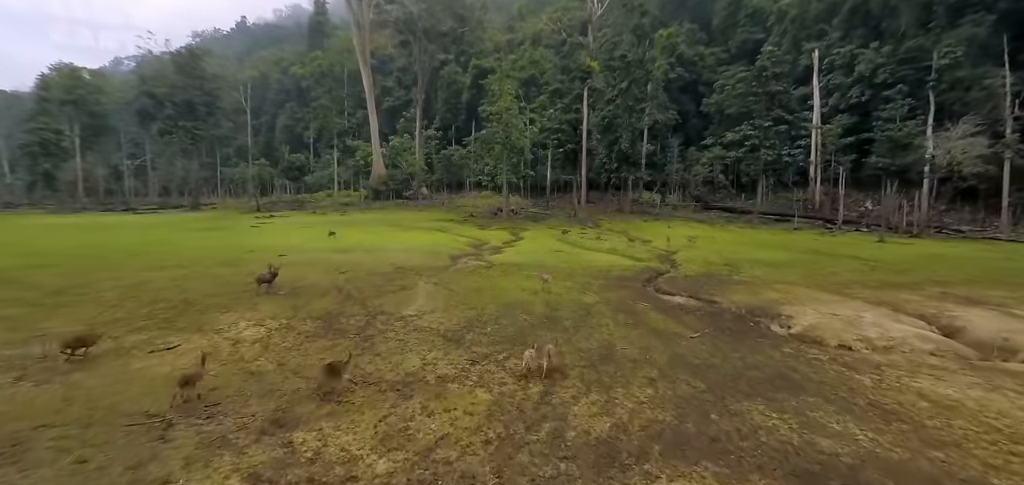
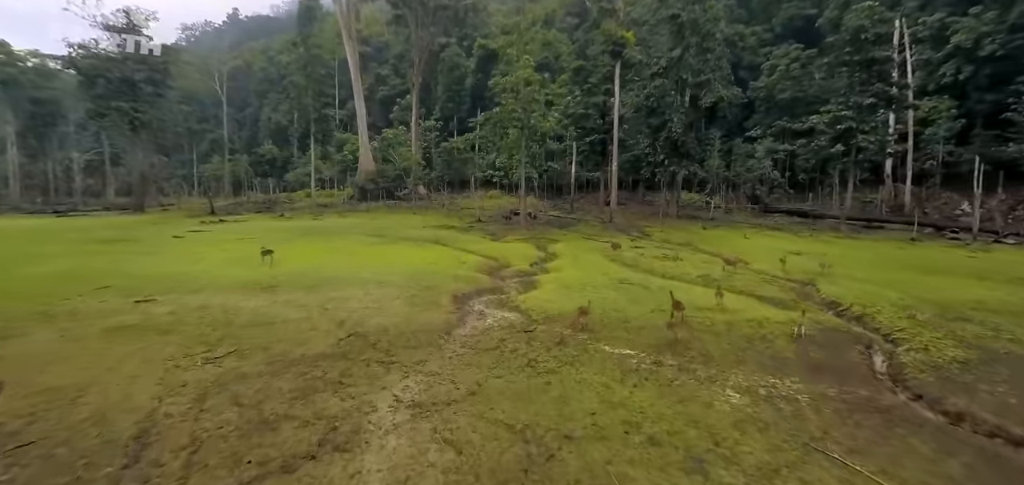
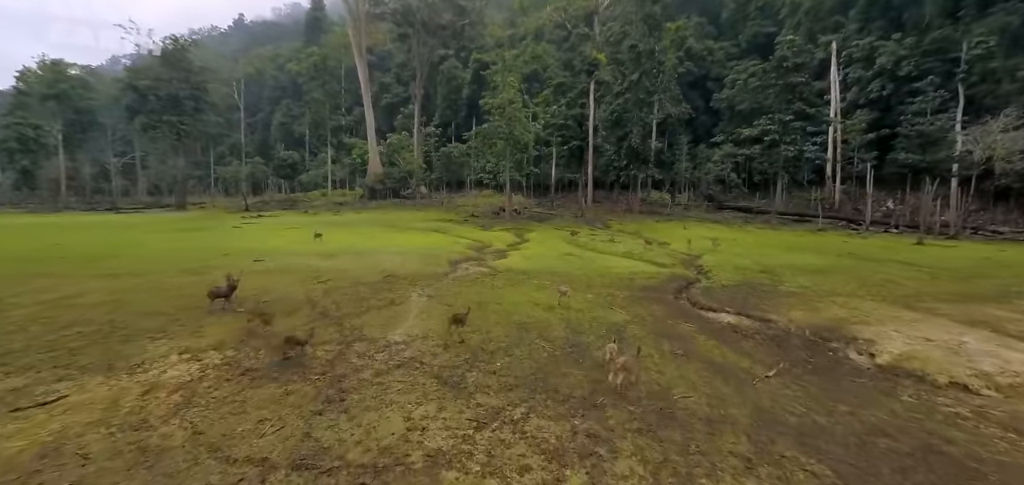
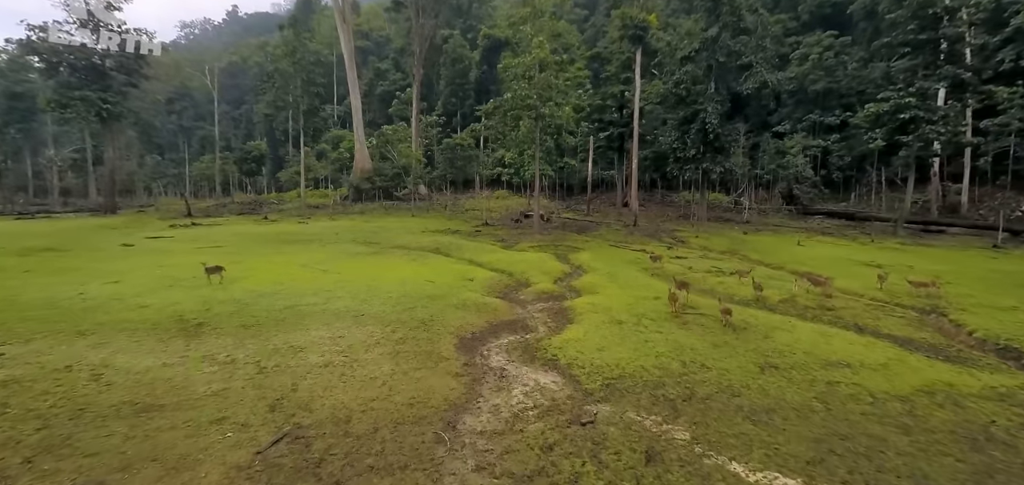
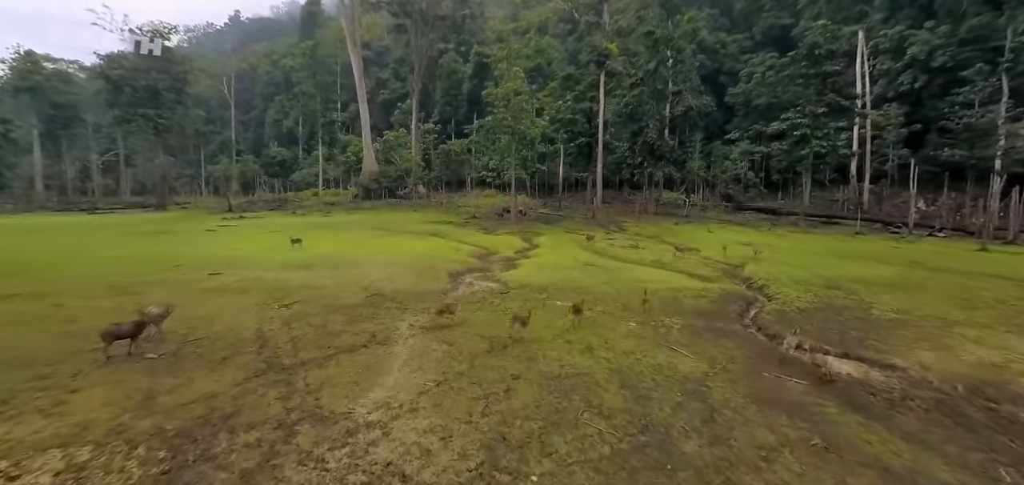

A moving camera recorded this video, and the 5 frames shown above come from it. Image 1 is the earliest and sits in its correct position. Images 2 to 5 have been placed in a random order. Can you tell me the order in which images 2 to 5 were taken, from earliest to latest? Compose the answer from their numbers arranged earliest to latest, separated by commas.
3, 5, 2, 4
